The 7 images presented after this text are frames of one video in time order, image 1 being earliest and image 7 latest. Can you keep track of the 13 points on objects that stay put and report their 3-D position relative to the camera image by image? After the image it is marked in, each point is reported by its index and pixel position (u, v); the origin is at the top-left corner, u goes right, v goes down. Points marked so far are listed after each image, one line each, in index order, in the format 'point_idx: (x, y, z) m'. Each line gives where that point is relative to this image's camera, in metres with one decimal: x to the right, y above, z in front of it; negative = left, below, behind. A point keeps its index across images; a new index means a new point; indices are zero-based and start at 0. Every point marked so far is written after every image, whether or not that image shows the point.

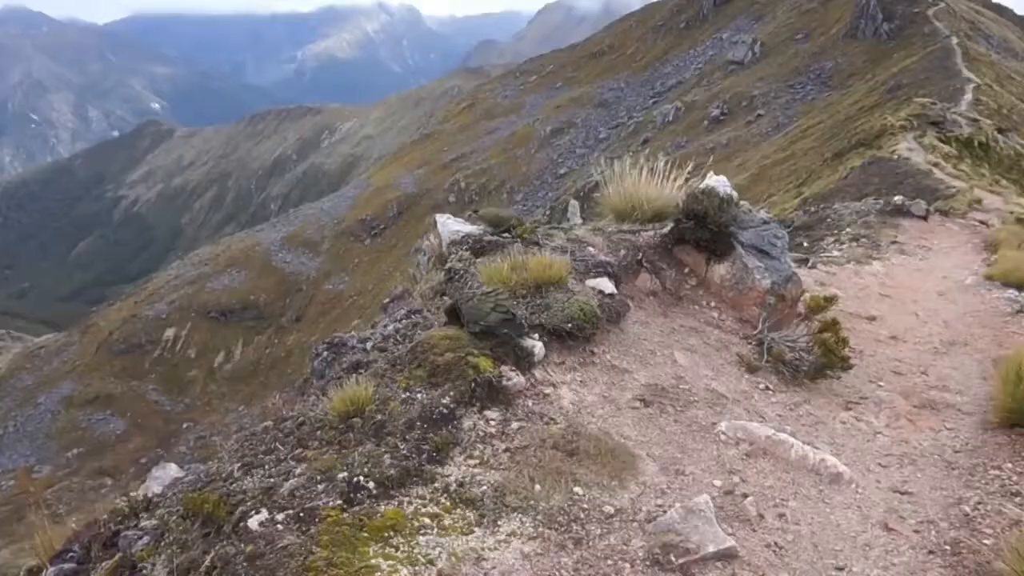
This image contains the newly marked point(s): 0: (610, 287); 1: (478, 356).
0: (+1.5, 0.0, +12.4) m
1: (-0.4, -0.8, +9.8) m
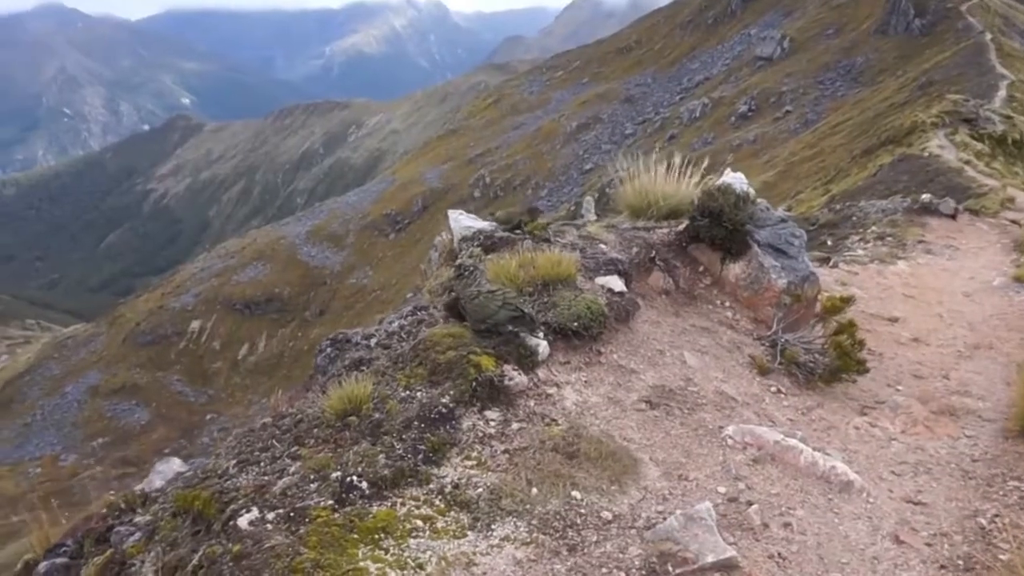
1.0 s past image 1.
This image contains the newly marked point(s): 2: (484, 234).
0: (+1.6, 0.0, +12.1) m
1: (-0.4, -0.8, +9.6) m
2: (-0.5, +0.9, +14.3) m
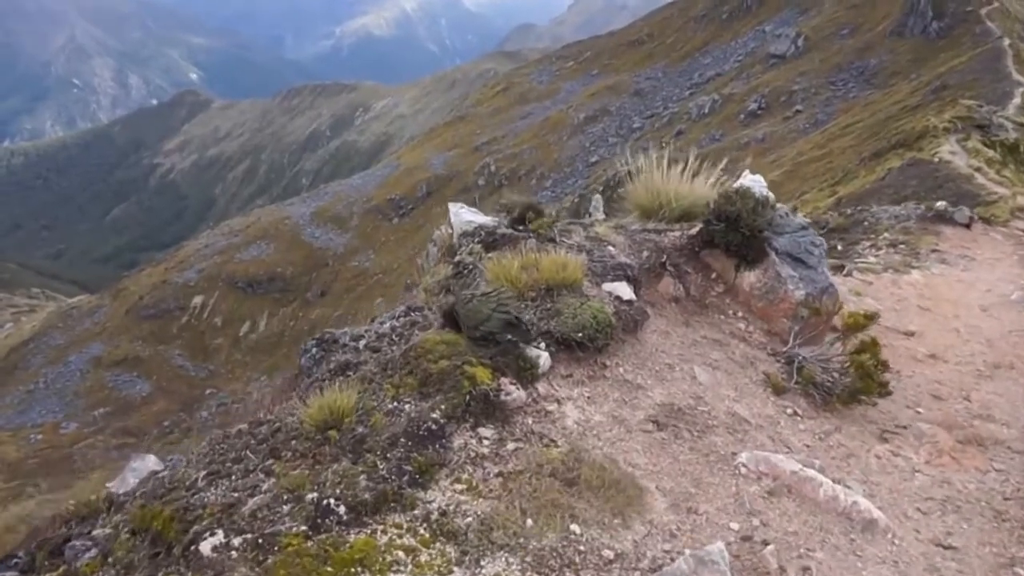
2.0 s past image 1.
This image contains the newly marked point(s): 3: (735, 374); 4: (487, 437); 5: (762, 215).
0: (+1.6, -0.1, +11.4) m
1: (-0.4, -0.8, +8.8) m
2: (-0.4, +1.0, +13.6) m
3: (+2.9, -1.1, +10.8) m
4: (-0.2, -1.5, +8.2) m
5: (+3.9, +1.1, +12.8) m
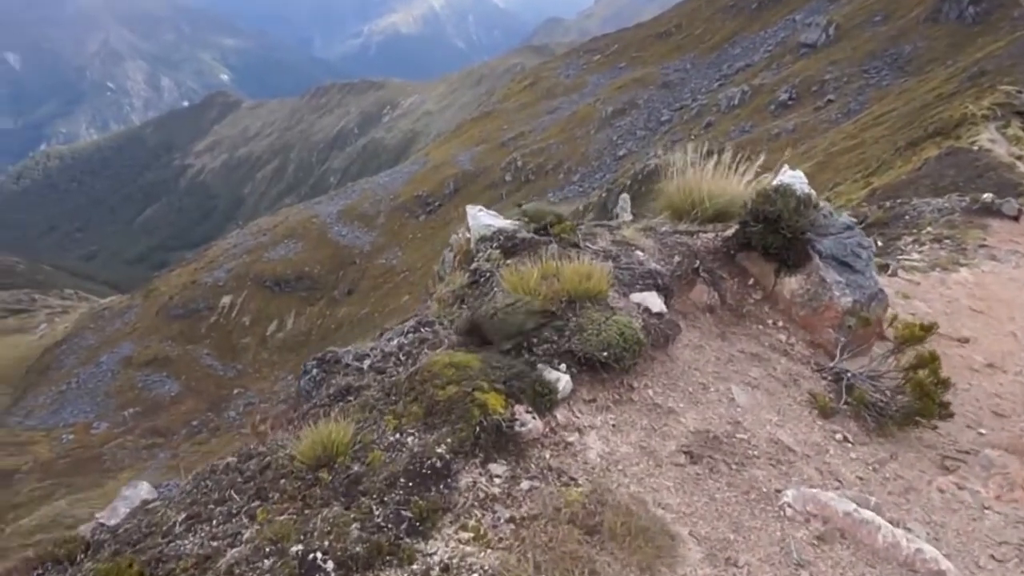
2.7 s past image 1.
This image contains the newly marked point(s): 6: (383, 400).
0: (+1.8, -0.2, +10.4) m
1: (-0.3, -1.0, +7.9) m
2: (-0.1, +0.8, +12.6) m
3: (+3.1, -1.3, +9.8) m
4: (-0.1, -1.7, +7.3) m
5: (+4.2, +1.0, +11.7) m
6: (-1.3, -1.1, +8.3) m
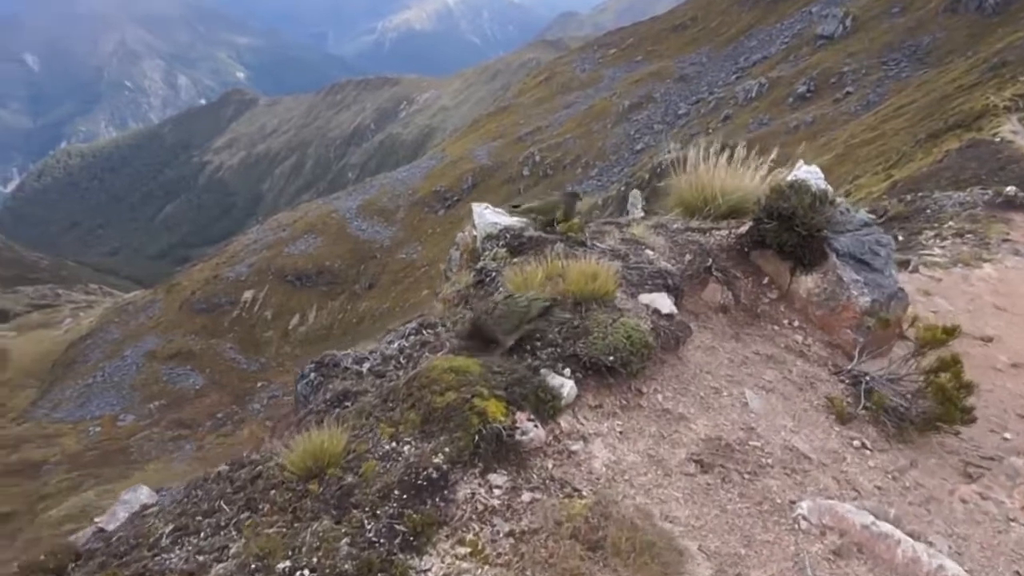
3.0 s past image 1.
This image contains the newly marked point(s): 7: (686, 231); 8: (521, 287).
0: (+1.9, -0.2, +10.0) m
1: (-0.2, -1.0, +7.6) m
2: (0.0, +0.8, +12.3) m
3: (+3.2, -1.3, +9.4) m
4: (-0.1, -1.7, +7.0) m
5: (+4.2, +1.1, +11.3) m
6: (-1.3, -1.2, +8.0) m
7: (+2.6, +0.9, +12.2) m
8: (+0.1, 0.0, +9.5) m
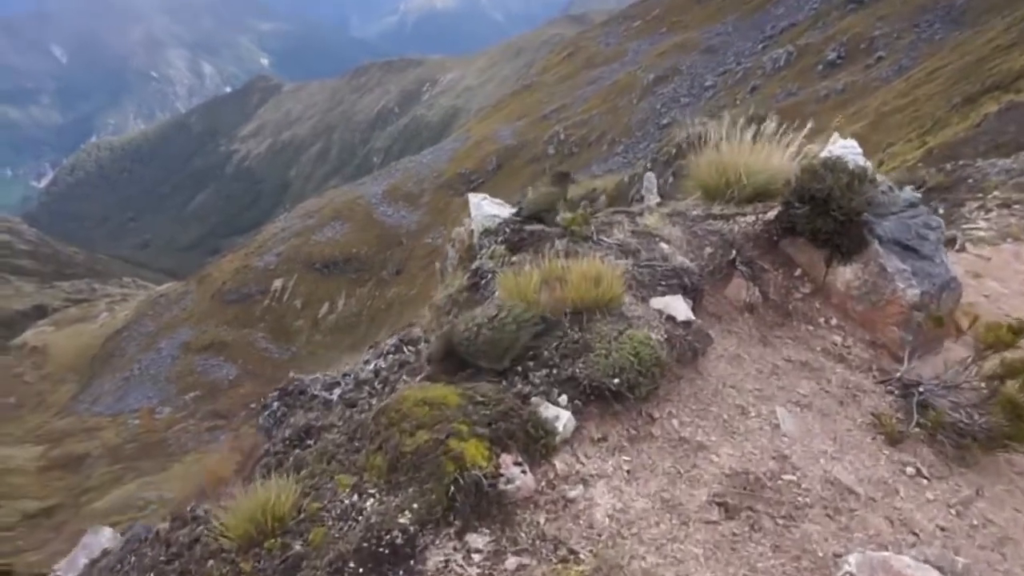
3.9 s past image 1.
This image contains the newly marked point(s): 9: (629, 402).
0: (+1.8, -0.2, +8.7) m
1: (-0.4, -1.2, +6.4) m
2: (0.0, +0.8, +11.0) m
3: (+3.1, -1.3, +8.1) m
4: (-0.2, -1.8, +5.8) m
5: (+4.2, +1.1, +9.9) m
6: (-1.4, -1.3, +6.8) m
7: (+2.6, +0.9, +10.8) m
8: (0.0, -0.1, +8.2) m
9: (+1.1, -1.0, +7.4) m
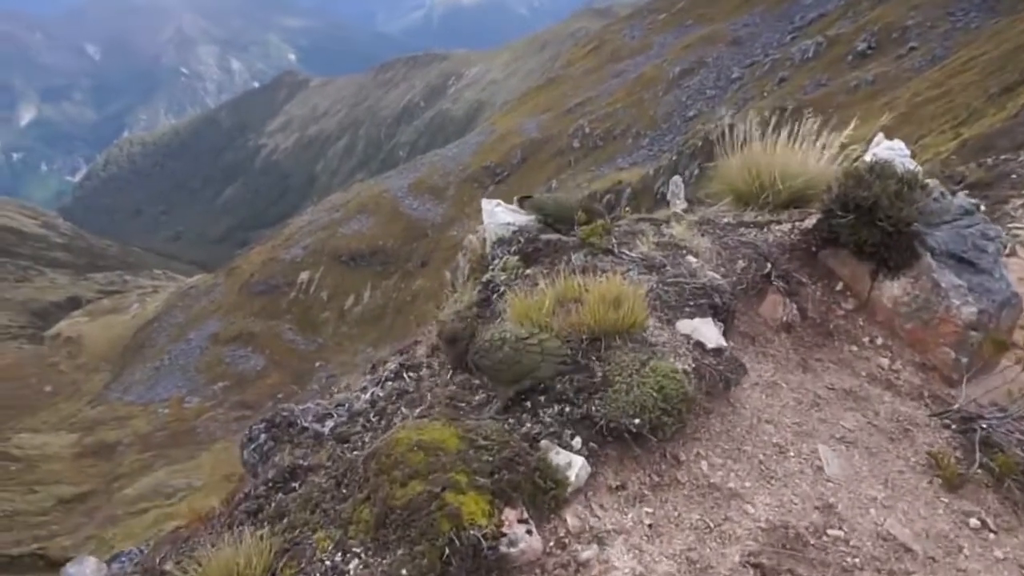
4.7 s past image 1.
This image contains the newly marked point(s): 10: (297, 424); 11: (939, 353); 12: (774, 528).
0: (+1.9, -0.4, +7.8) m
1: (-0.3, -1.4, +5.6) m
2: (+0.1, +0.6, +10.2) m
3: (+3.2, -1.5, +7.2) m
4: (-0.2, -2.0, +5.0) m
5: (+4.3, +0.9, +8.9) m
6: (-1.3, -1.5, +6.1) m
7: (+2.7, +0.7, +9.9) m
8: (+0.1, -0.3, +7.4) m
9: (+1.1, -1.2, +6.6) m
10: (-2.0, -1.2, +7.8) m
11: (+4.4, -0.7, +8.4) m
12: (+2.0, -1.8, +6.1) m
